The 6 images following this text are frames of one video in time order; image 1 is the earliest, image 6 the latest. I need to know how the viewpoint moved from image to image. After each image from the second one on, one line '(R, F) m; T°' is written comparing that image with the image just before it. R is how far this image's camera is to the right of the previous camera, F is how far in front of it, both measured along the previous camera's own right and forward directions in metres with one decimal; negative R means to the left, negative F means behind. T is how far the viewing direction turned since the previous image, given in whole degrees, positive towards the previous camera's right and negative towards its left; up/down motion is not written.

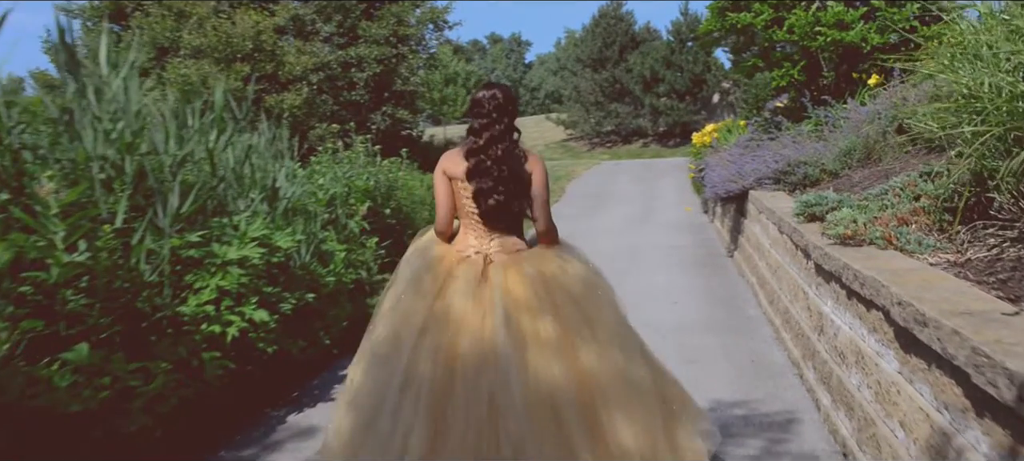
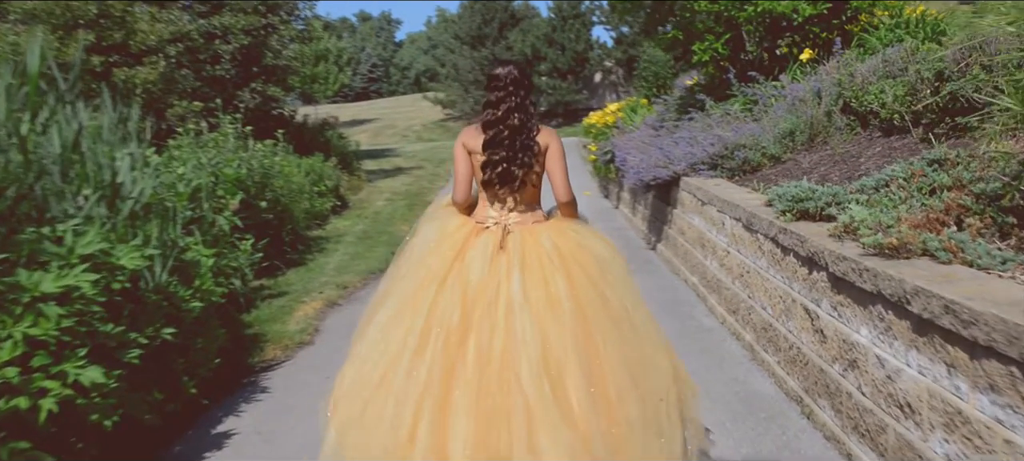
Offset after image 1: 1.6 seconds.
(-0.3, +1.3) m; +8°
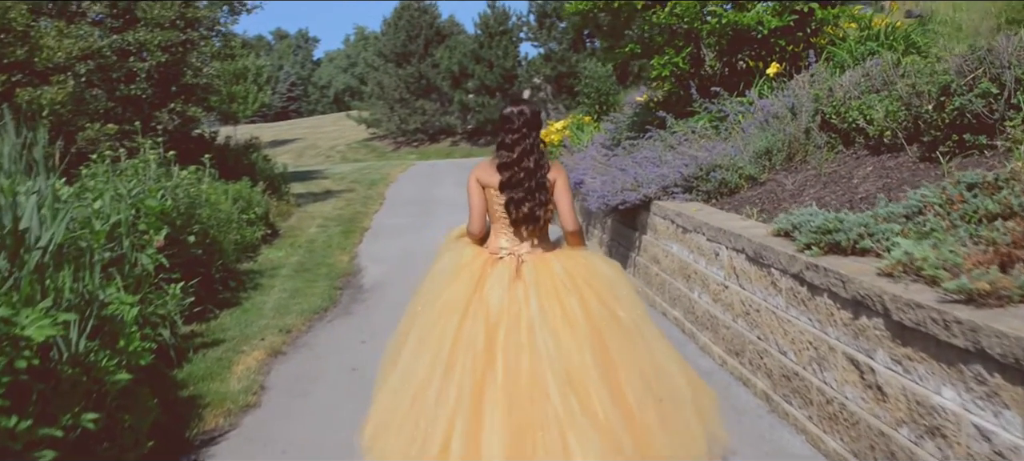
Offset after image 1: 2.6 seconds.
(-0.3, +0.7) m; +5°
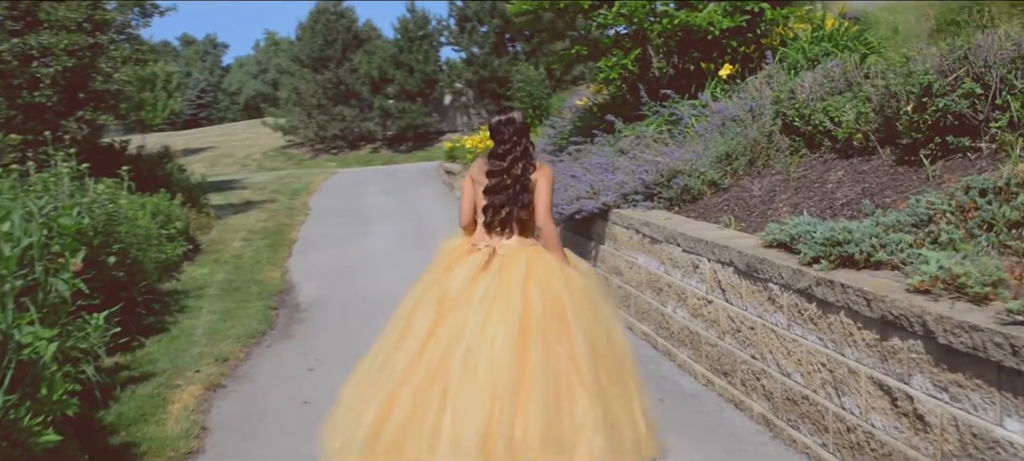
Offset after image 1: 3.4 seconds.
(-0.3, +0.5) m; +5°
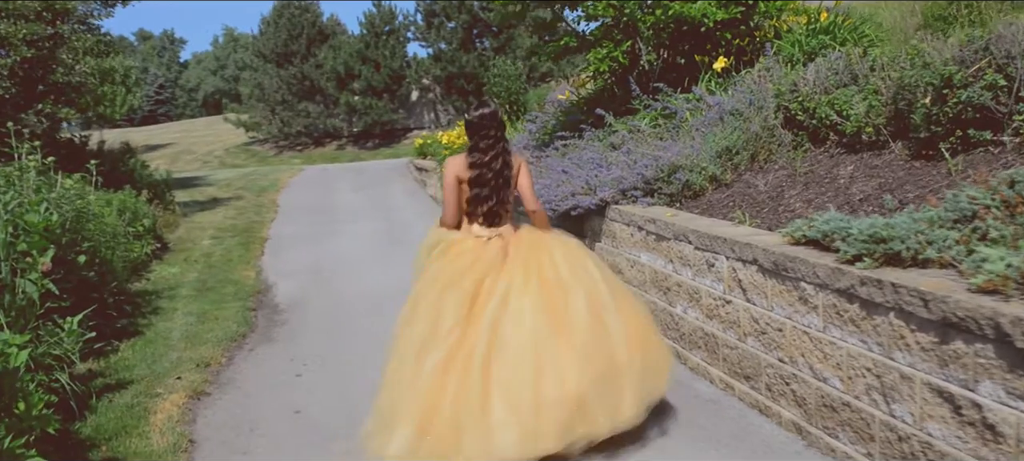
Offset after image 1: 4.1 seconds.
(-0.2, +0.3) m; +2°
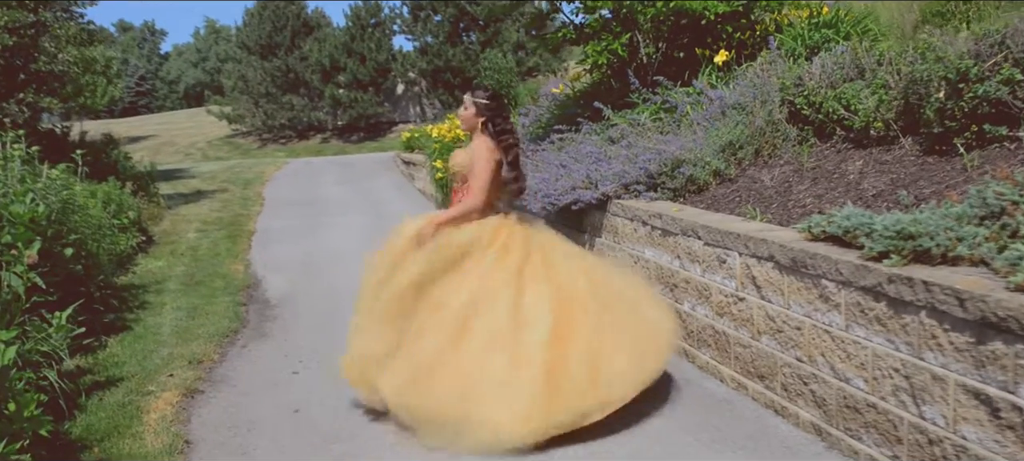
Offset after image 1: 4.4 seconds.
(-0.1, +0.1) m; +1°
